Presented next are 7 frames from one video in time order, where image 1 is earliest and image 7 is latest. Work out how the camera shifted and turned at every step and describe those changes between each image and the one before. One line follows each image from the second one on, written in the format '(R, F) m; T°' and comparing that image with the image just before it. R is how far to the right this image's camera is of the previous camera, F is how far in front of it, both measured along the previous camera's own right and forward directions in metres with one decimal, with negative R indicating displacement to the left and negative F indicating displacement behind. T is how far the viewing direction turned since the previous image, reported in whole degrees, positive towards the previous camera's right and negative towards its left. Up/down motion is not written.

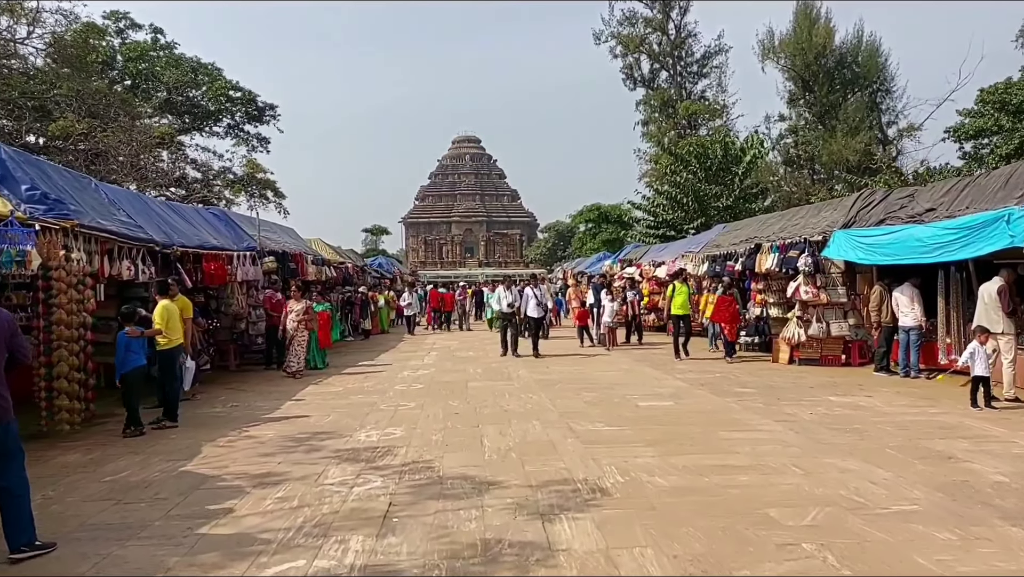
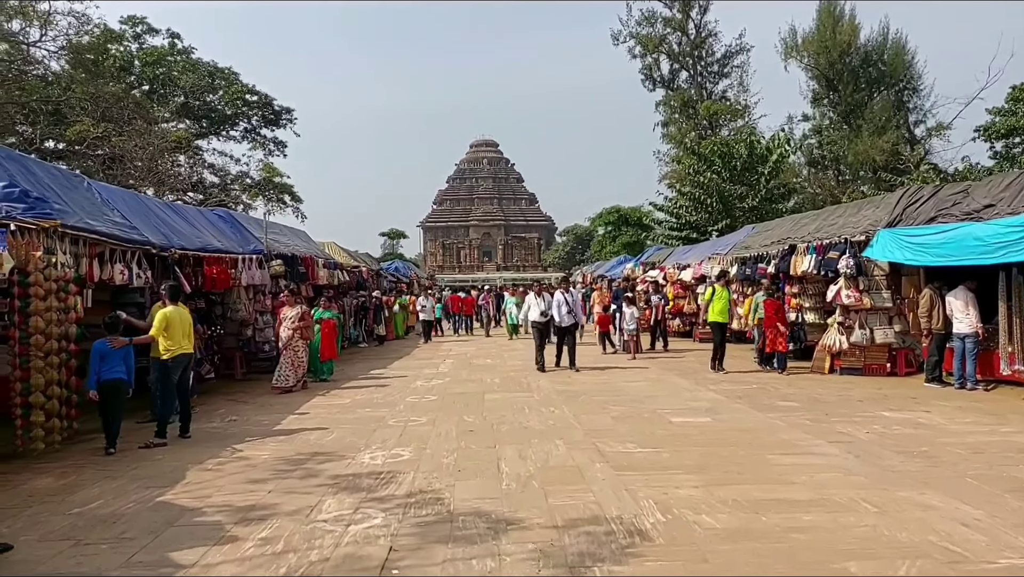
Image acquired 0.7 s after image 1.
(0.0, +0.7) m; -1°
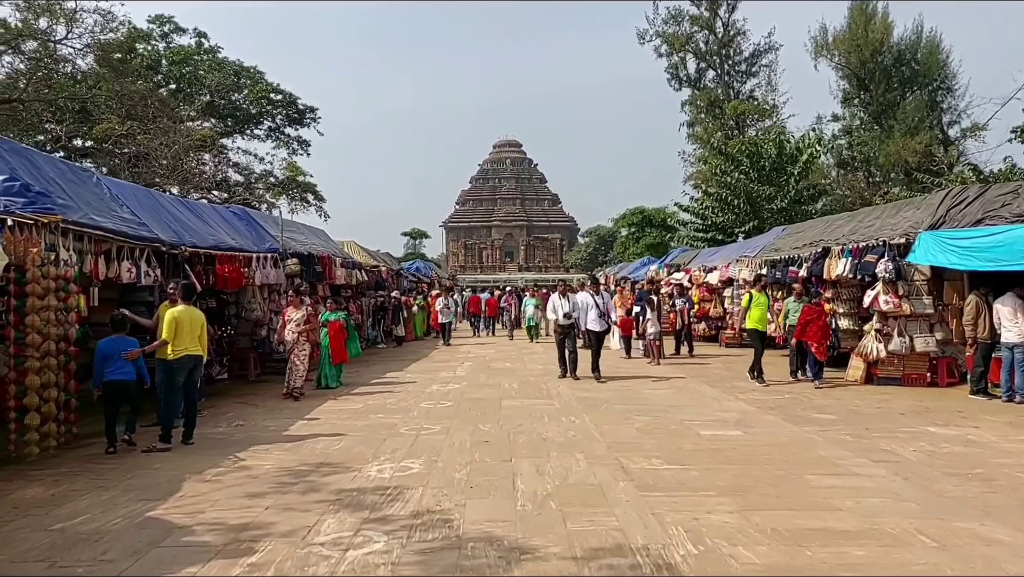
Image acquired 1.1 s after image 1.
(0.0, +0.4) m; -2°
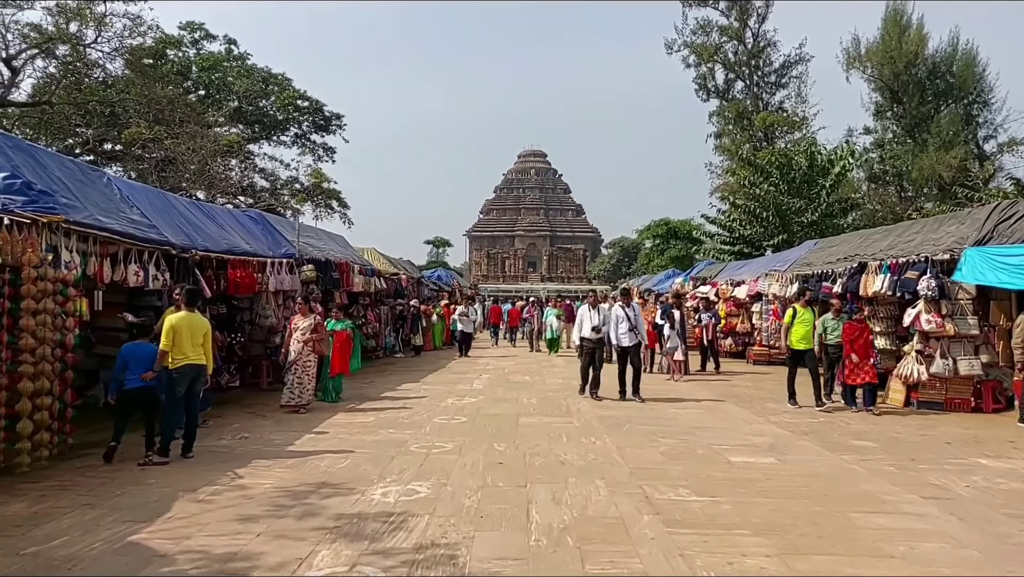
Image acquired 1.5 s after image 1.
(0.0, +0.4) m; -2°
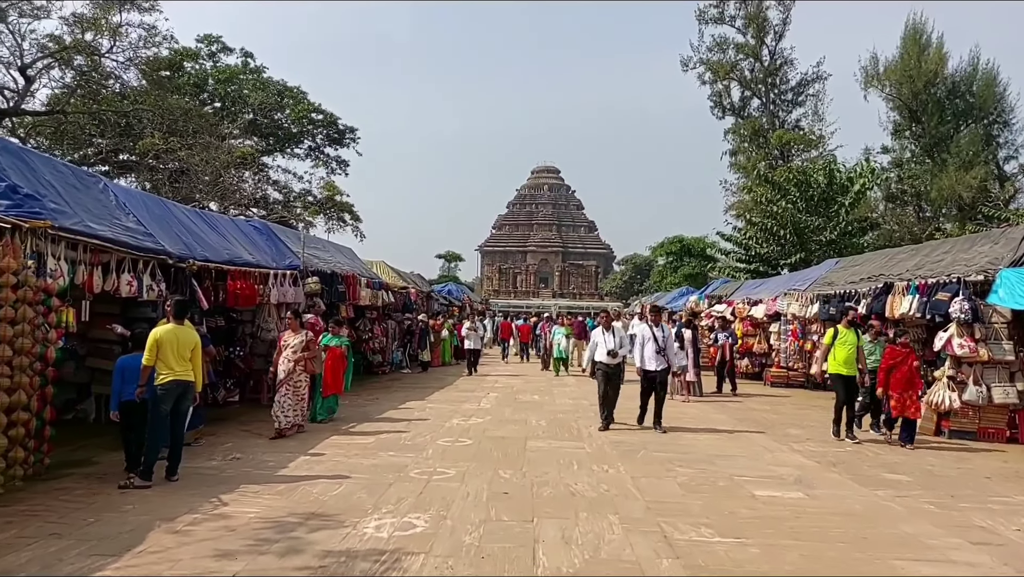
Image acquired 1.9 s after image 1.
(0.0, +0.4) m; -1°
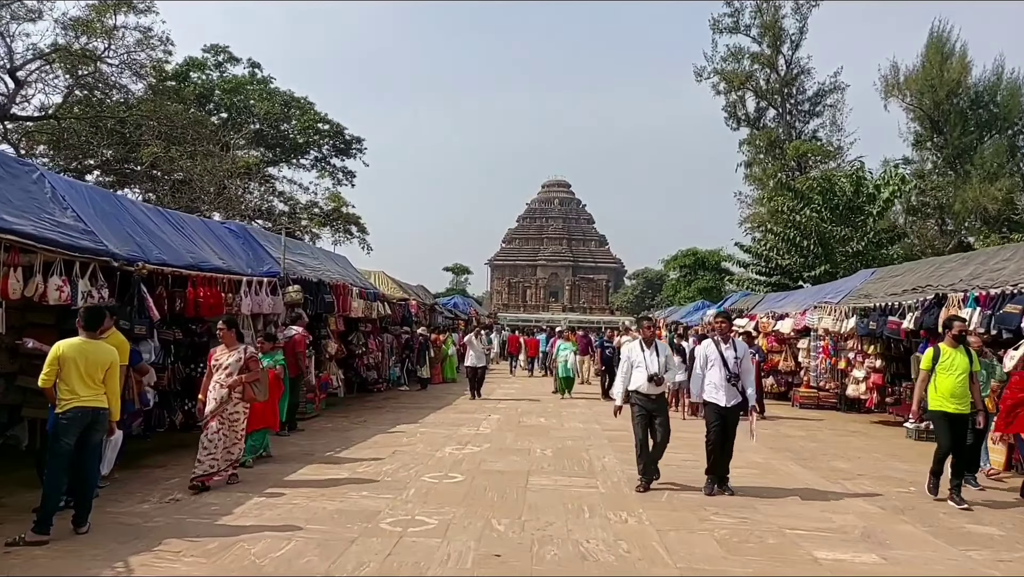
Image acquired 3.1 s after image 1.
(+0.1, +1.2) m; -1°
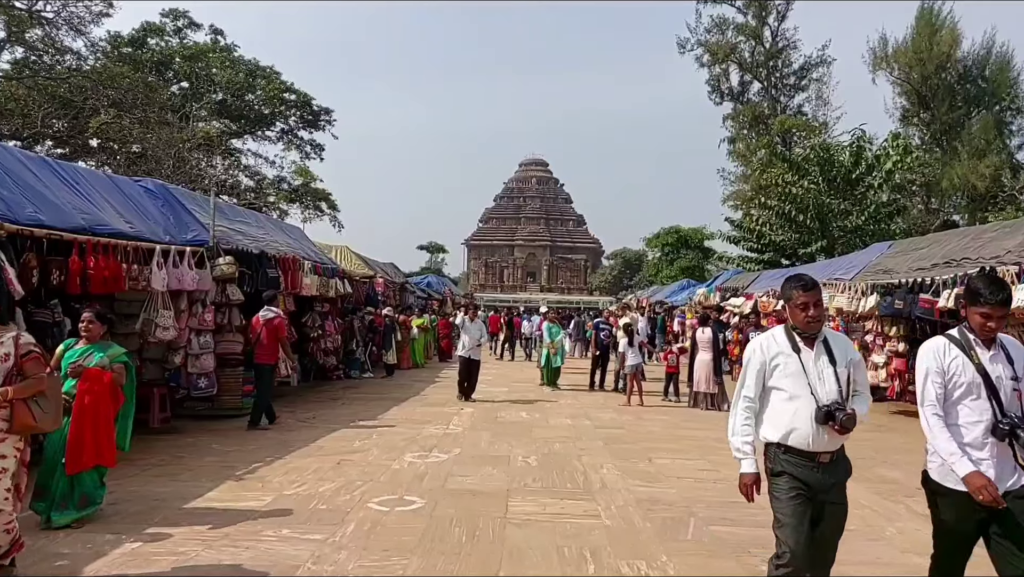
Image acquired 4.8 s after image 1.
(0.0, +1.6) m; +2°
